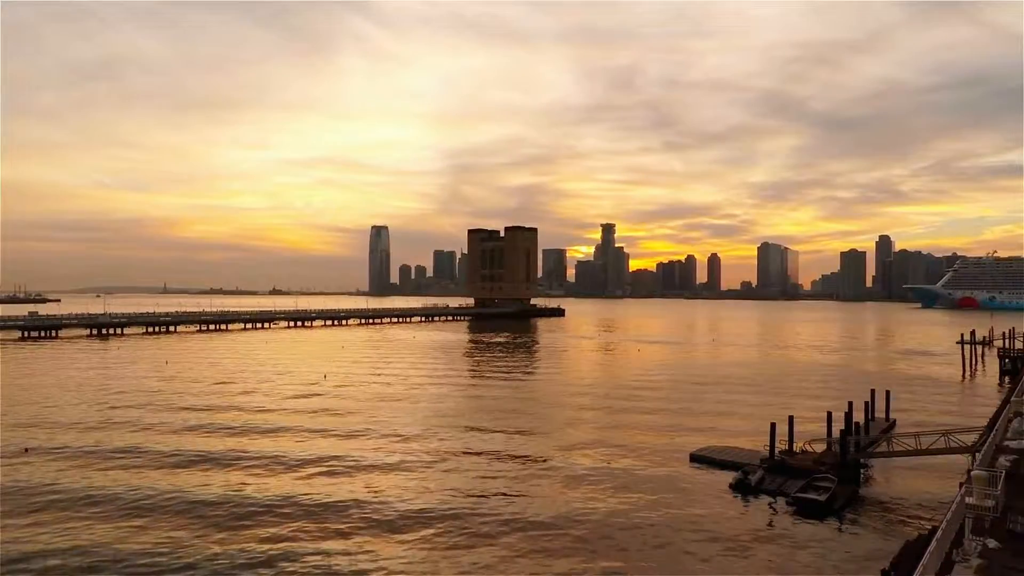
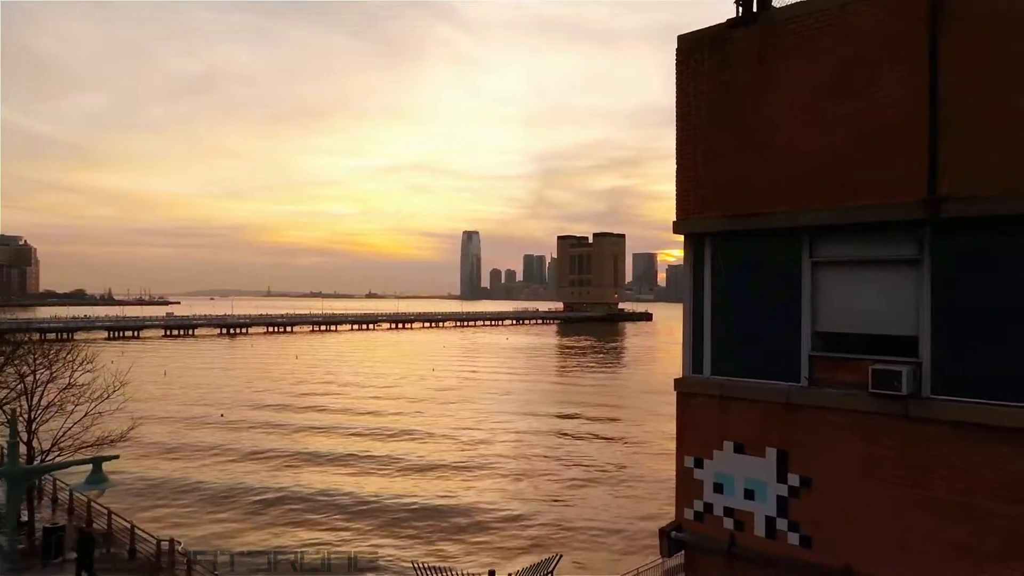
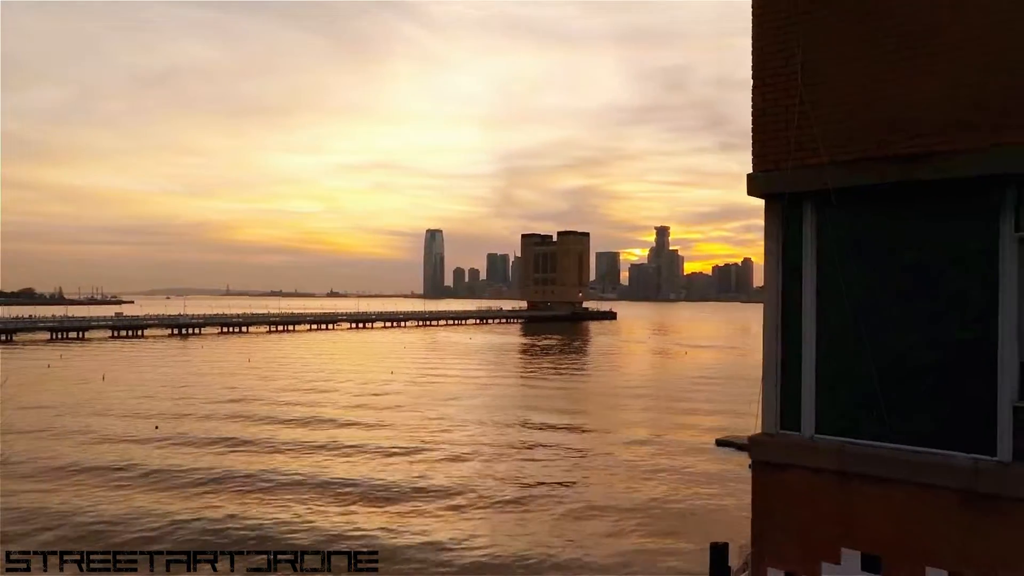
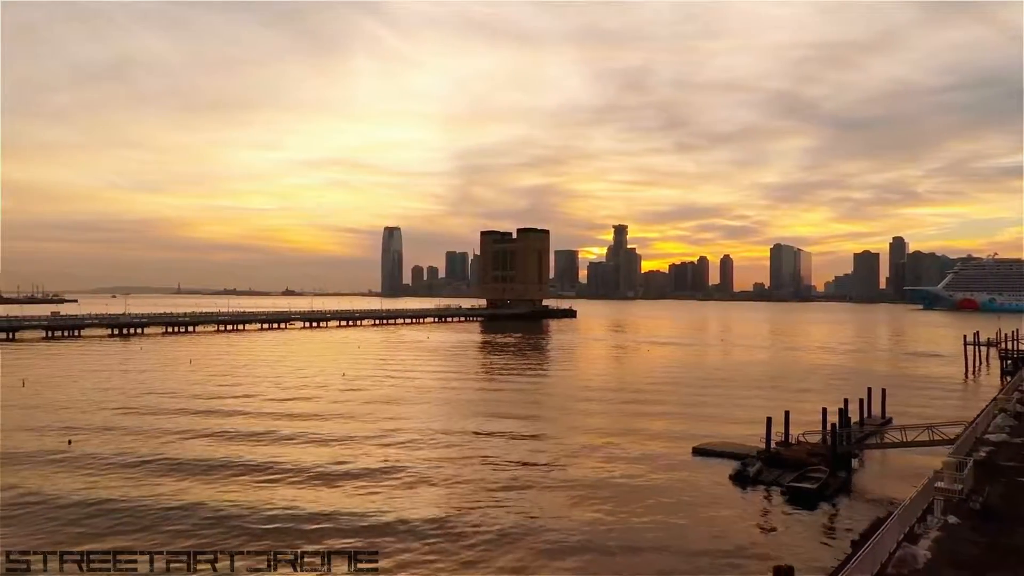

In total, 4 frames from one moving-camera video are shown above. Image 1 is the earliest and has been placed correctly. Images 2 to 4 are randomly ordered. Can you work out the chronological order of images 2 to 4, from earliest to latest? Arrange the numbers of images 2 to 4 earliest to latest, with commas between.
4, 3, 2
